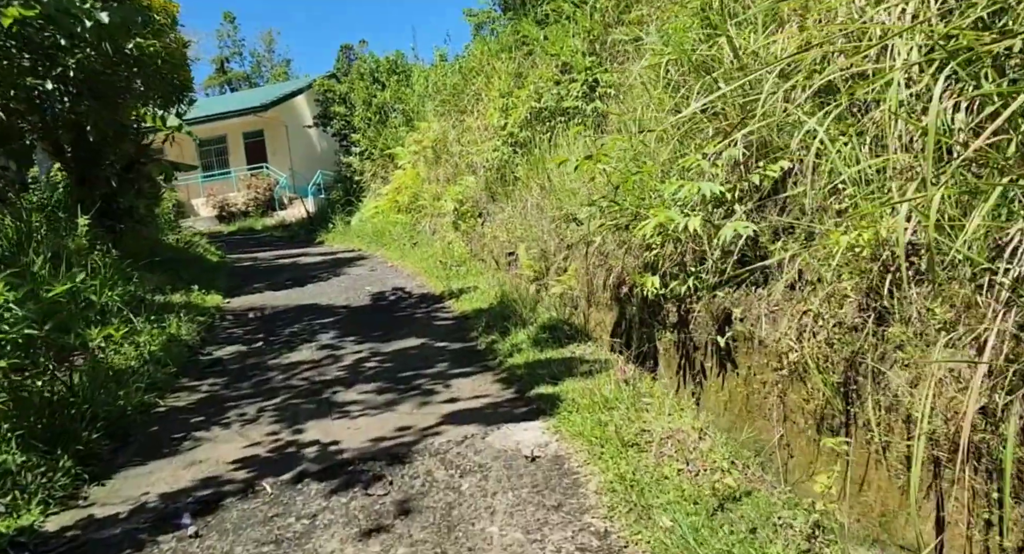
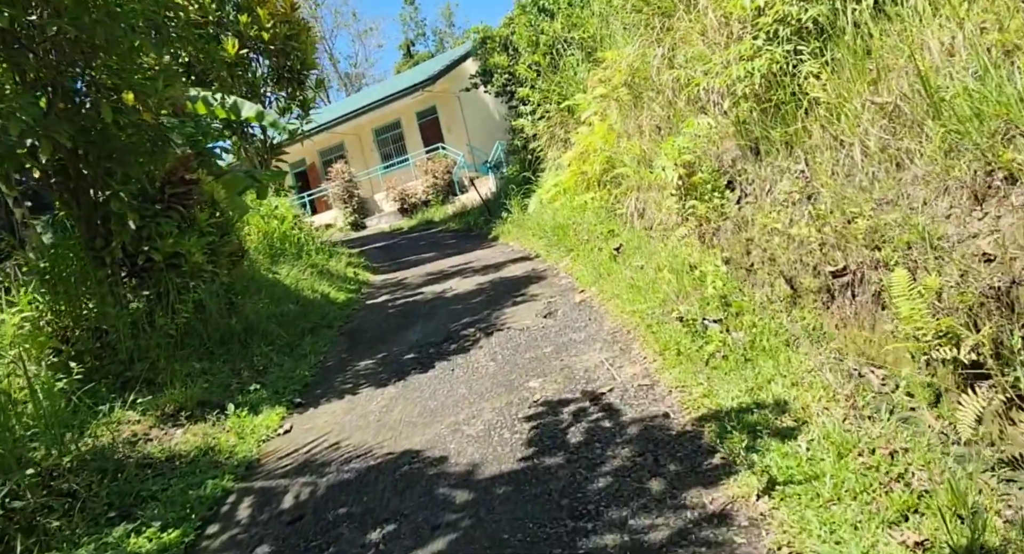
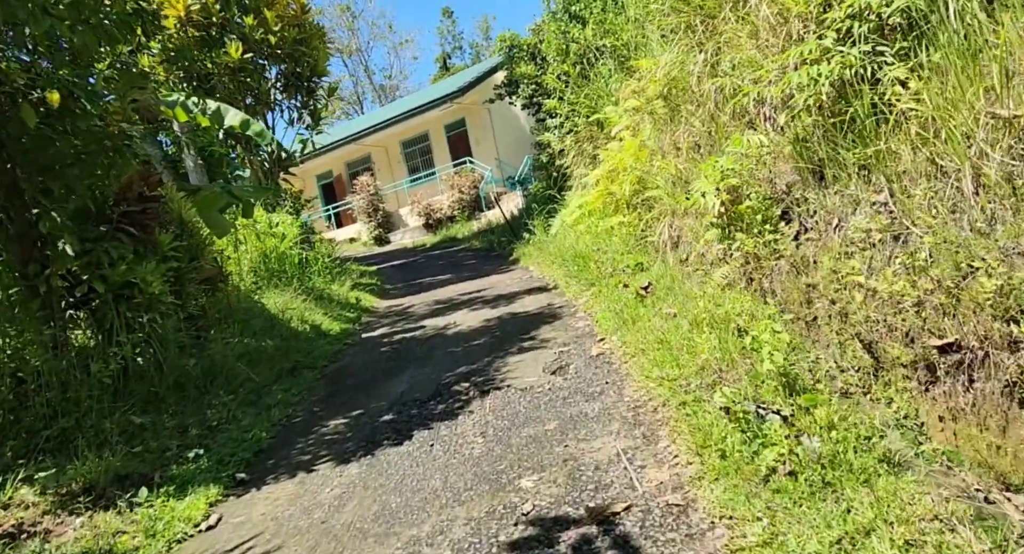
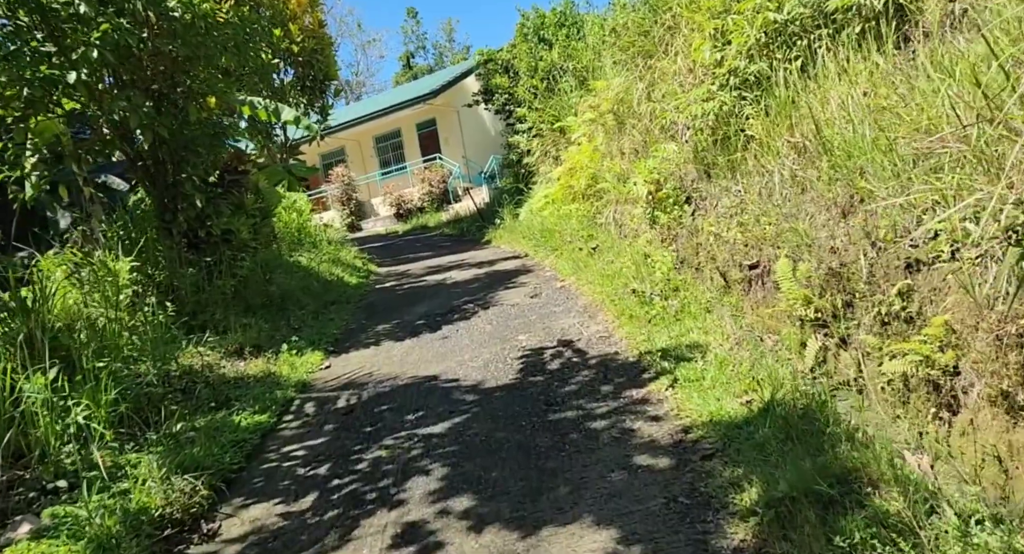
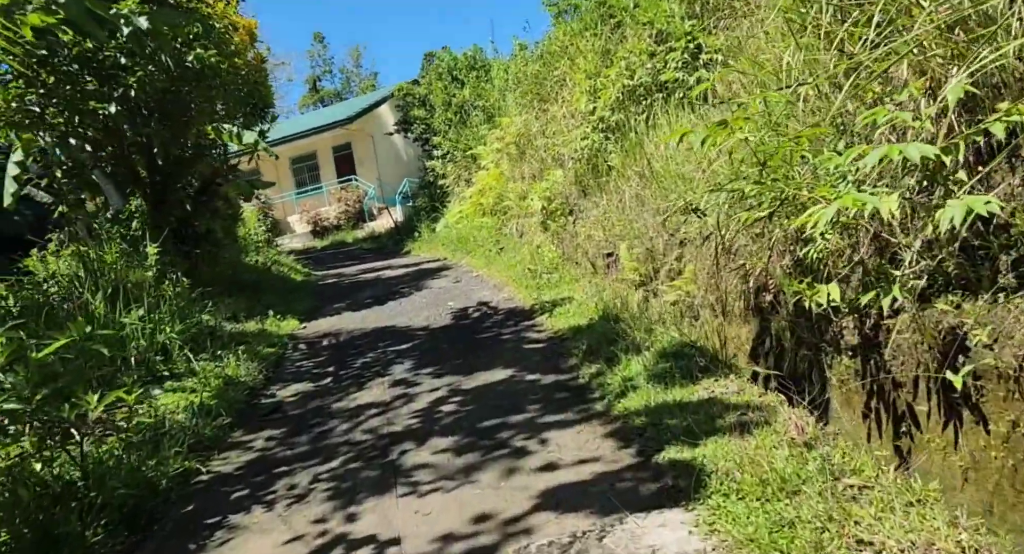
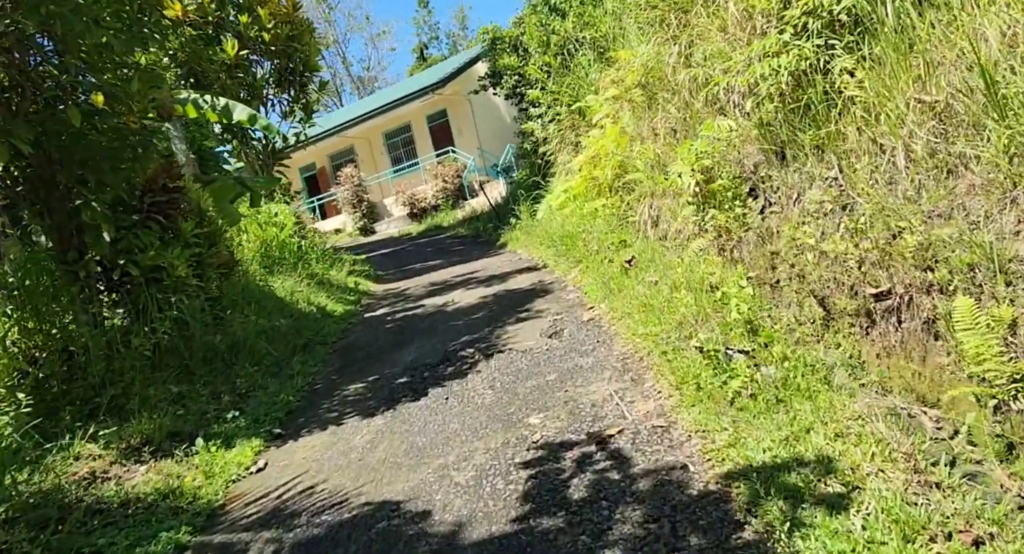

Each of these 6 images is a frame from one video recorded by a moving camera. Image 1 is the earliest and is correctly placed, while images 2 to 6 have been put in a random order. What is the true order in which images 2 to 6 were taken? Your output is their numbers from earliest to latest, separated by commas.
5, 4, 2, 6, 3
